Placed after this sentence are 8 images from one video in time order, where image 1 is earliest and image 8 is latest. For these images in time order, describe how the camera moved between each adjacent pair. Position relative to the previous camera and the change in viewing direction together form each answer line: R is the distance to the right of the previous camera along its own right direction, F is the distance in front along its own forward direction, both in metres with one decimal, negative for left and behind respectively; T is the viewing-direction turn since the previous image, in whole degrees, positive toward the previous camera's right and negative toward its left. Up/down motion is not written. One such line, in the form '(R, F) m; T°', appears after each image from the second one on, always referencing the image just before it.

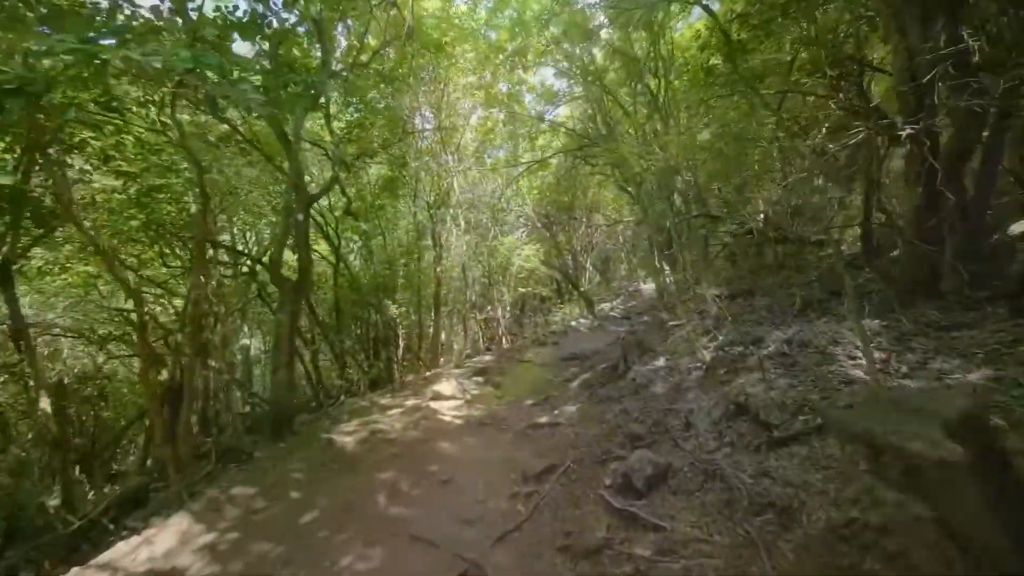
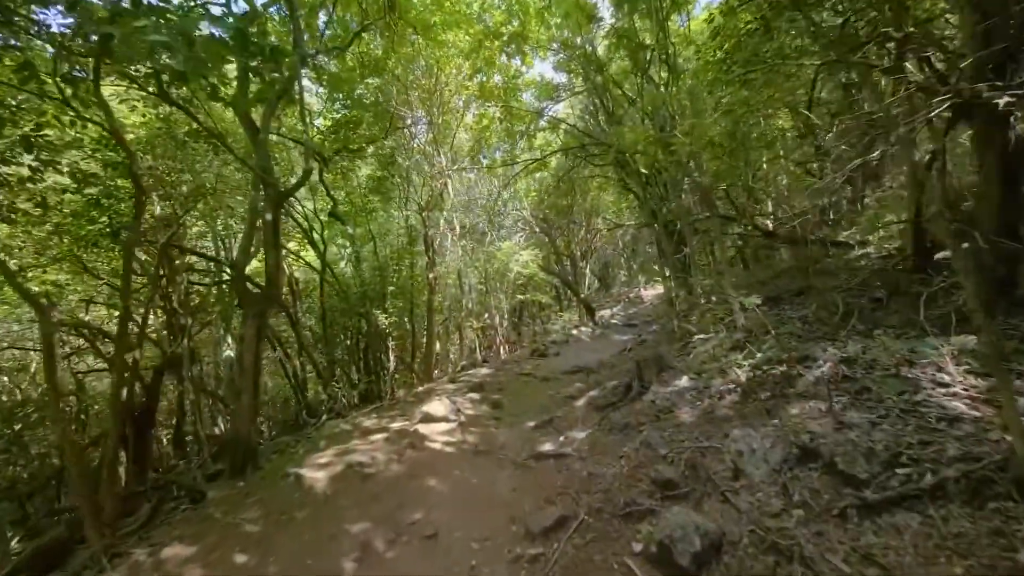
(0.0, +0.6) m; 0°
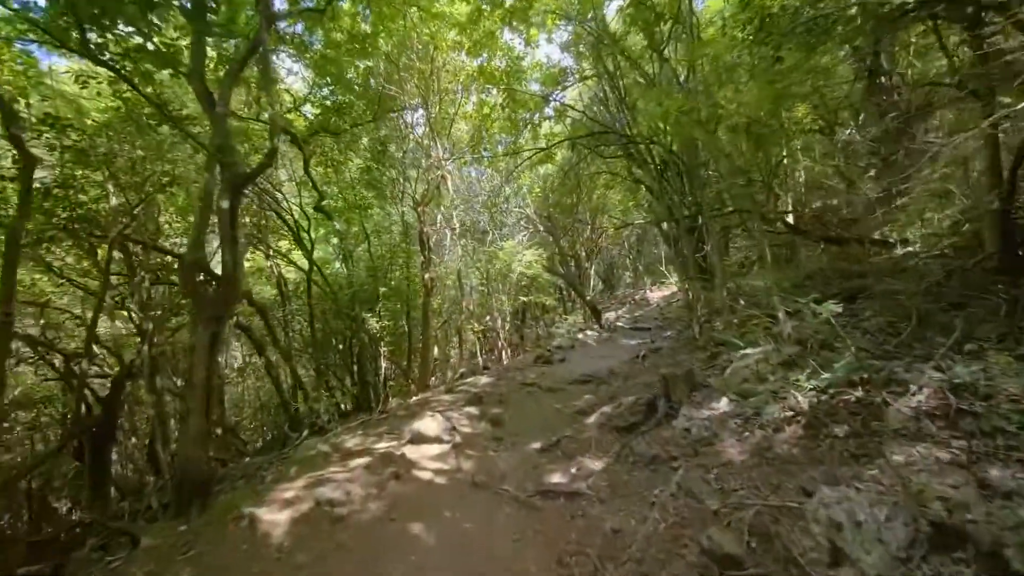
(0.0, +0.6) m; 0°
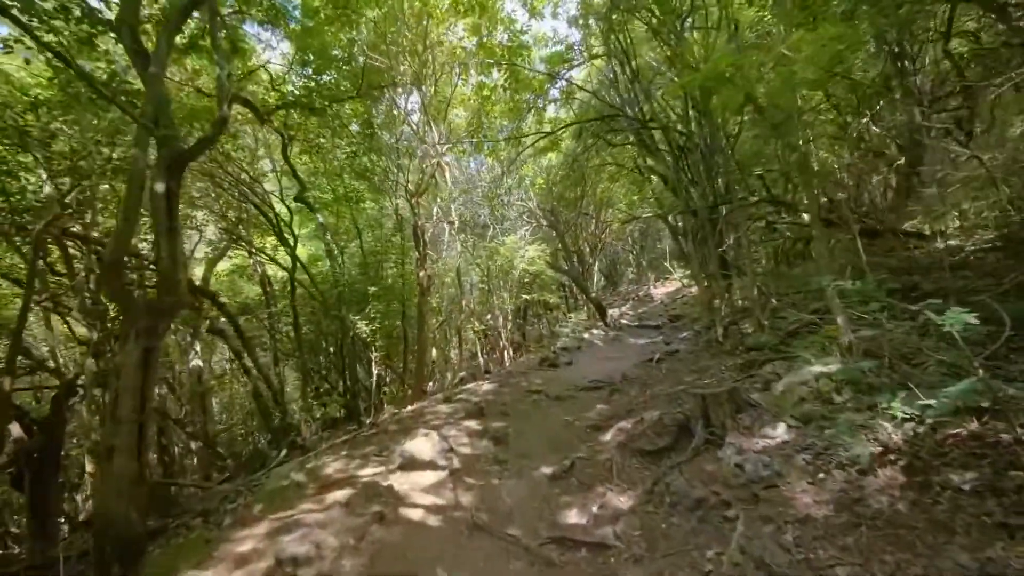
(0.0, +0.6) m; 0°
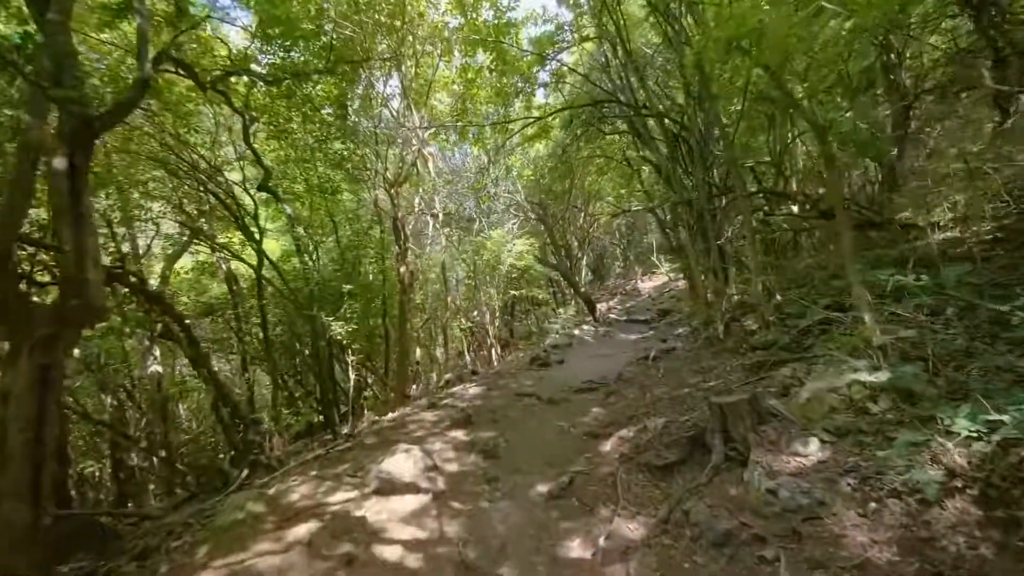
(0.0, +0.4) m; +2°
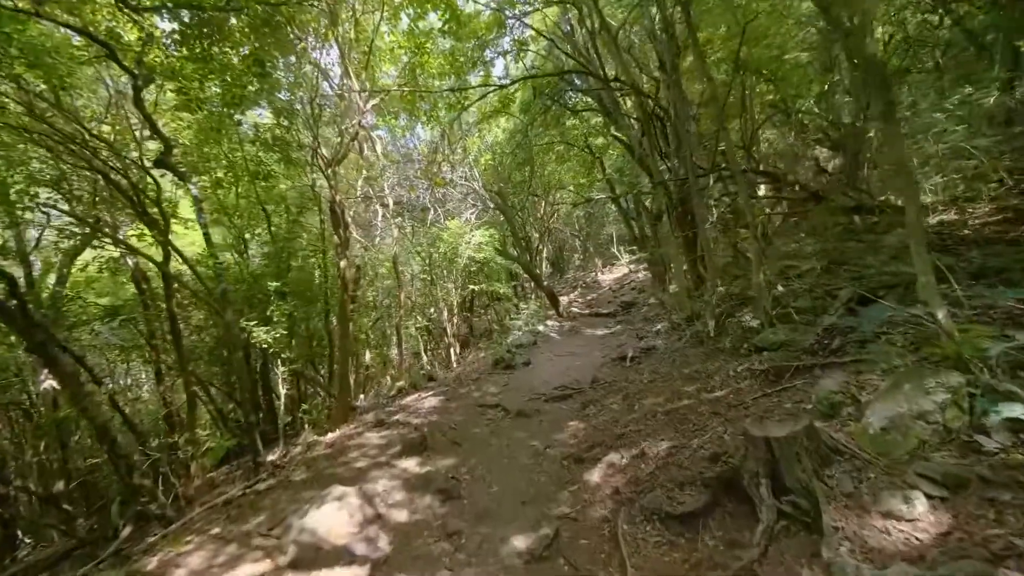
(0.0, +0.8) m; +5°
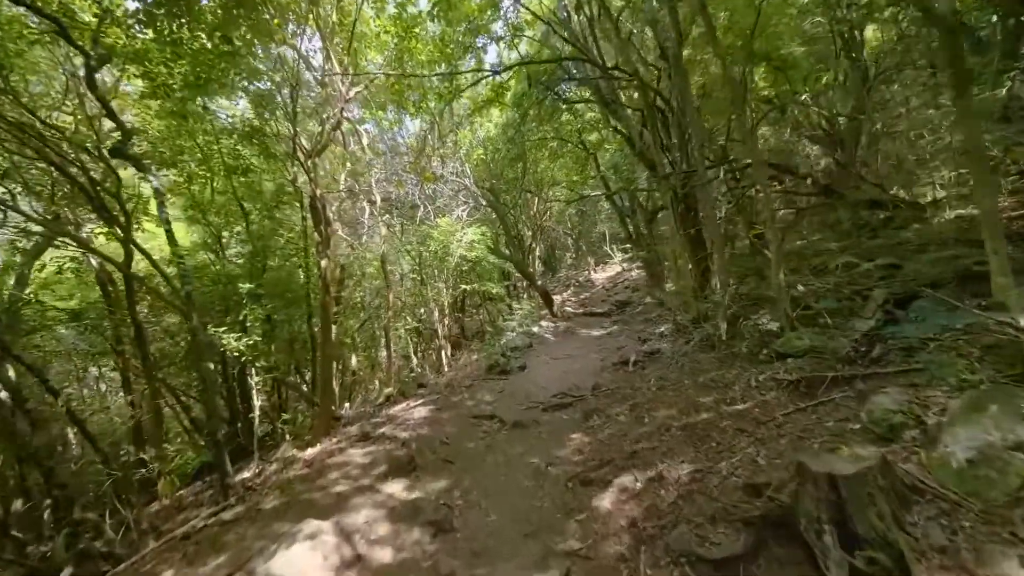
(0.0, +0.4) m; +1°
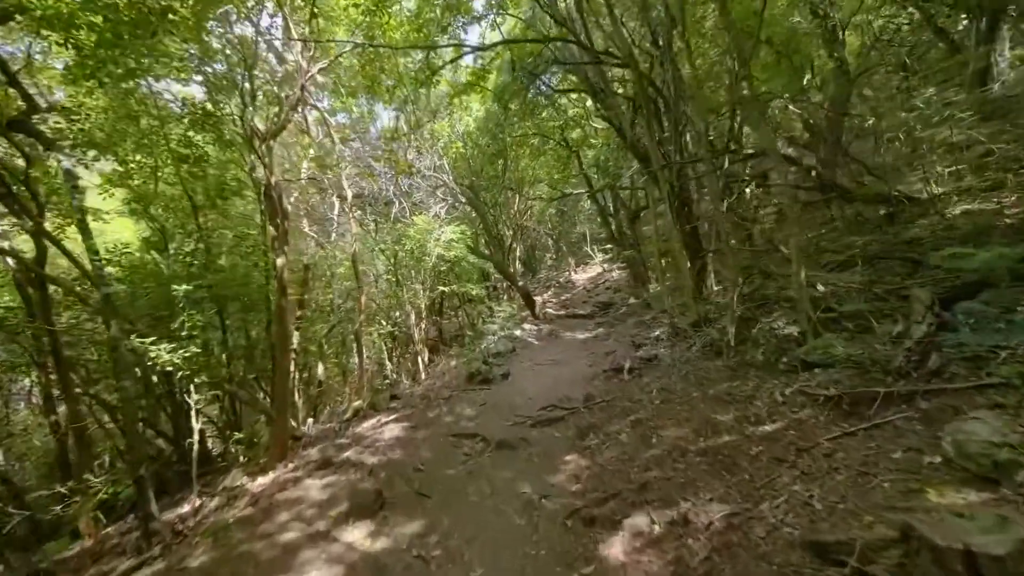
(0.0, +0.5) m; +3°
